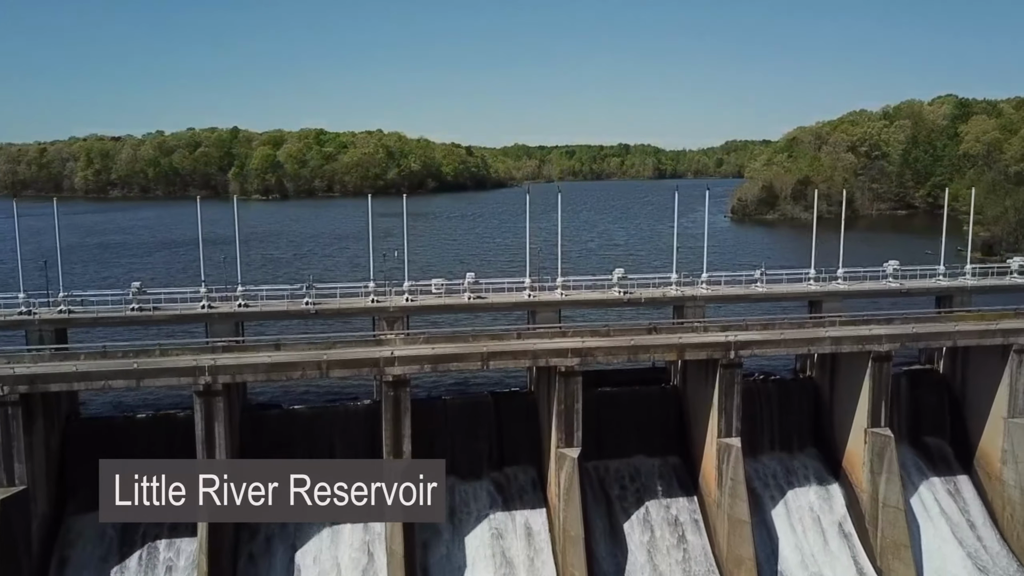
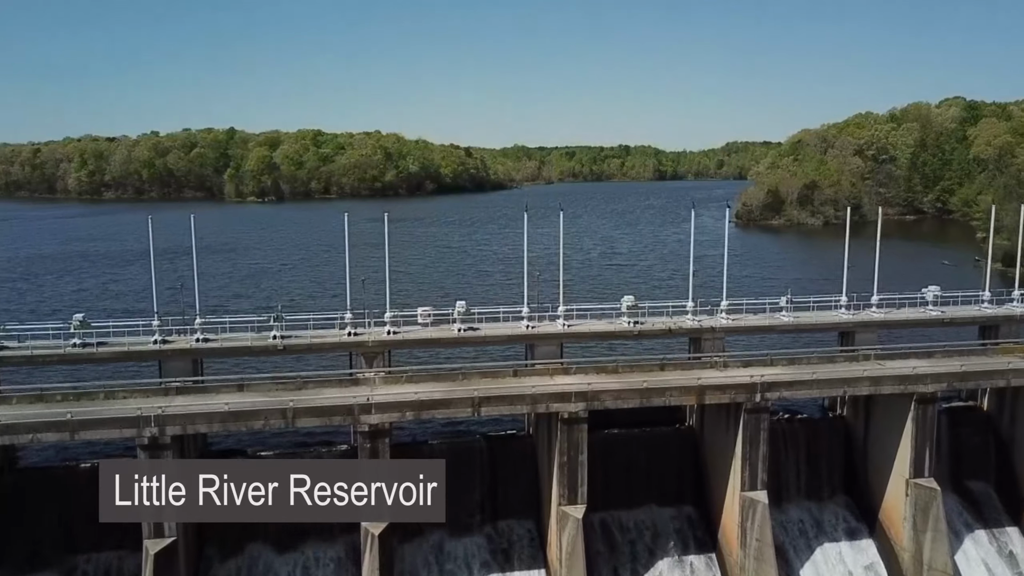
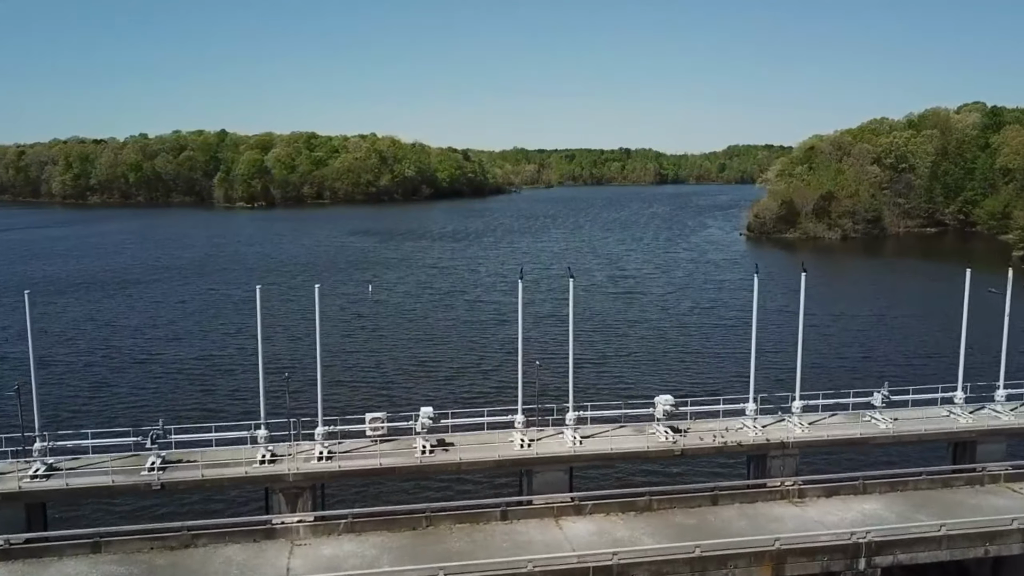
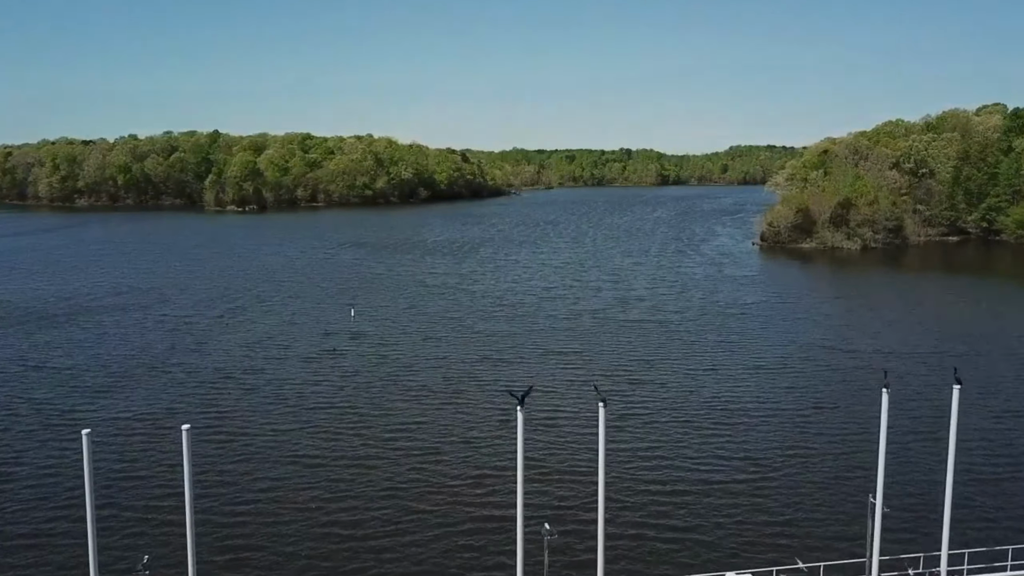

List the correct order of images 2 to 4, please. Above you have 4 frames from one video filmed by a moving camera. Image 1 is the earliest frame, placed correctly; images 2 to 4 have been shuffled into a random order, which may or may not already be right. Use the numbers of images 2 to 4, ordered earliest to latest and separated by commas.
2, 3, 4
